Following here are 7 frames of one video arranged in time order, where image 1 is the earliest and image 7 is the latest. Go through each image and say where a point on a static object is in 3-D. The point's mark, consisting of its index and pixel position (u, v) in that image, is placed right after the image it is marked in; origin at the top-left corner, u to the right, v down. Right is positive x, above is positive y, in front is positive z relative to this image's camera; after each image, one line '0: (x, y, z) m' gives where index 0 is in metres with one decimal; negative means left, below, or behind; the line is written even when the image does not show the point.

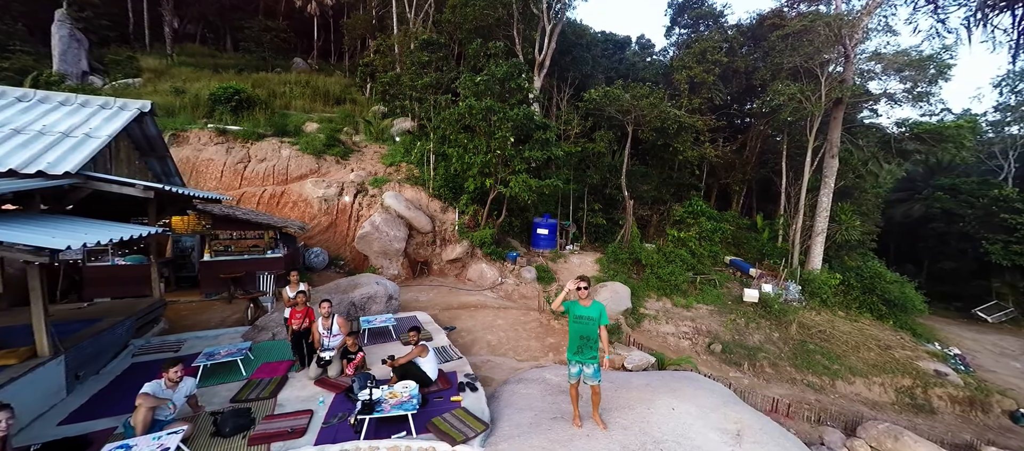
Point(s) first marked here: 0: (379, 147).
0: (-5.9, +3.7, +16.8) m
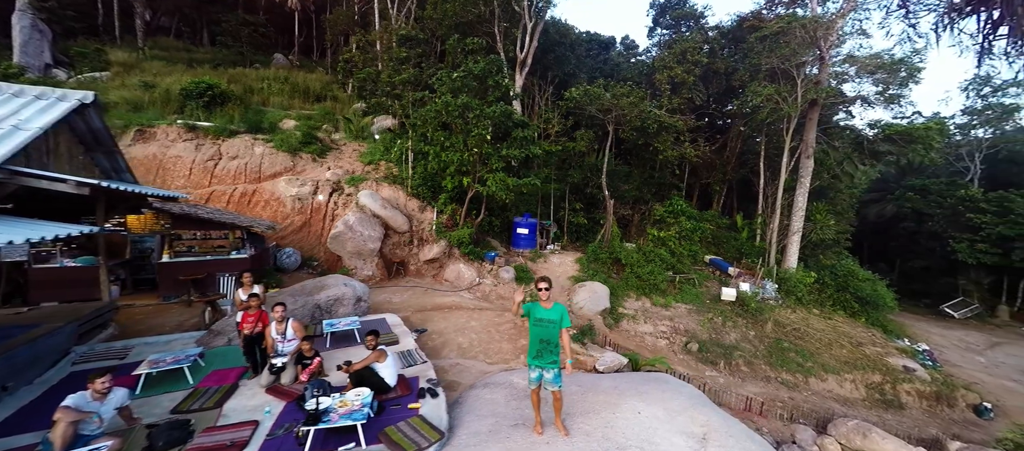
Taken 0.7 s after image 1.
0: (-6.7, +3.7, +16.4) m
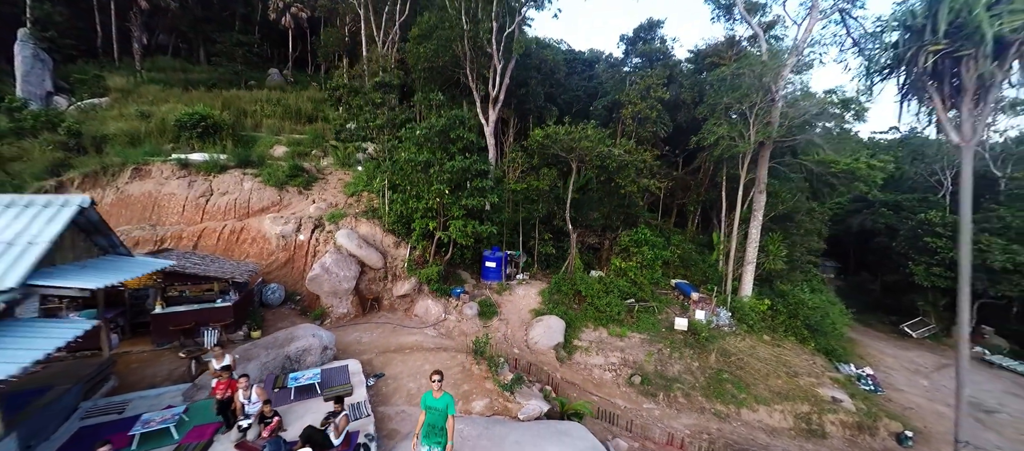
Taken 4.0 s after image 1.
0: (-7.8, +2.5, +17.4) m
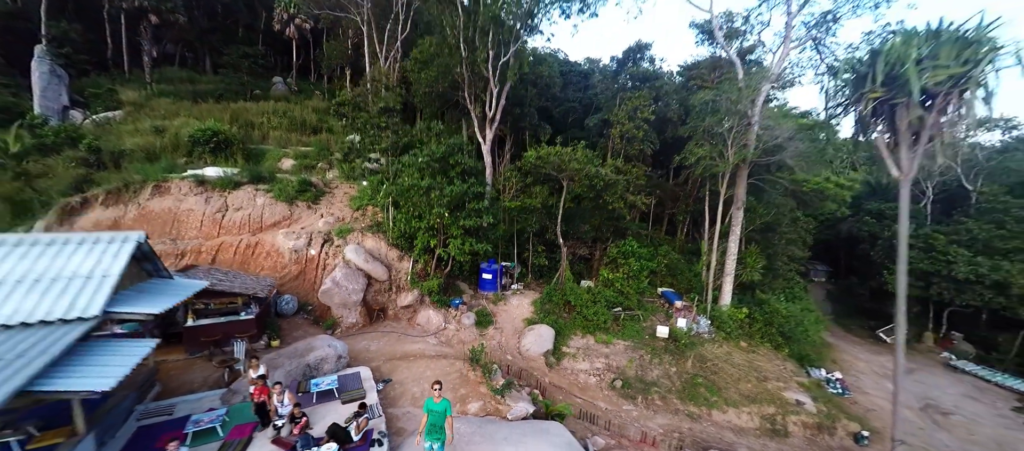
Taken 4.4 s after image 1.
0: (-8.0, +1.9, +18.4) m
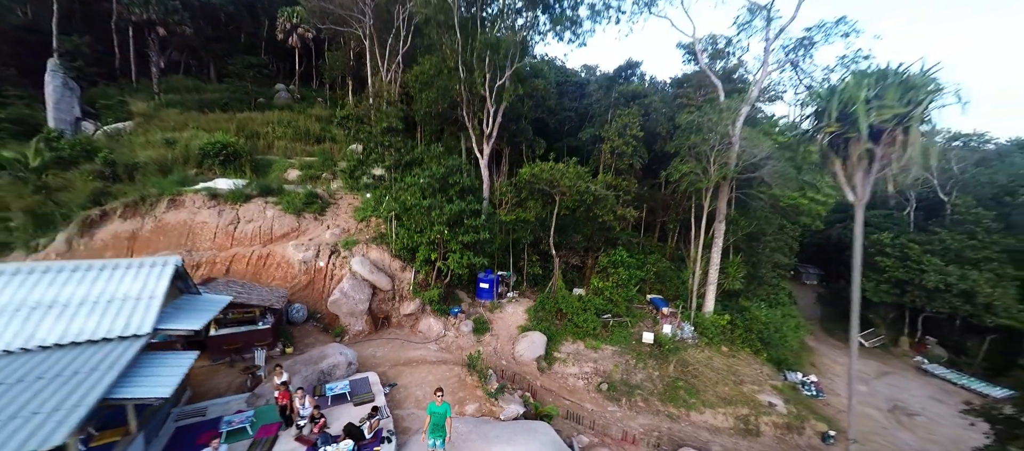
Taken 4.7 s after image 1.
0: (-8.2, +1.4, +19.4) m
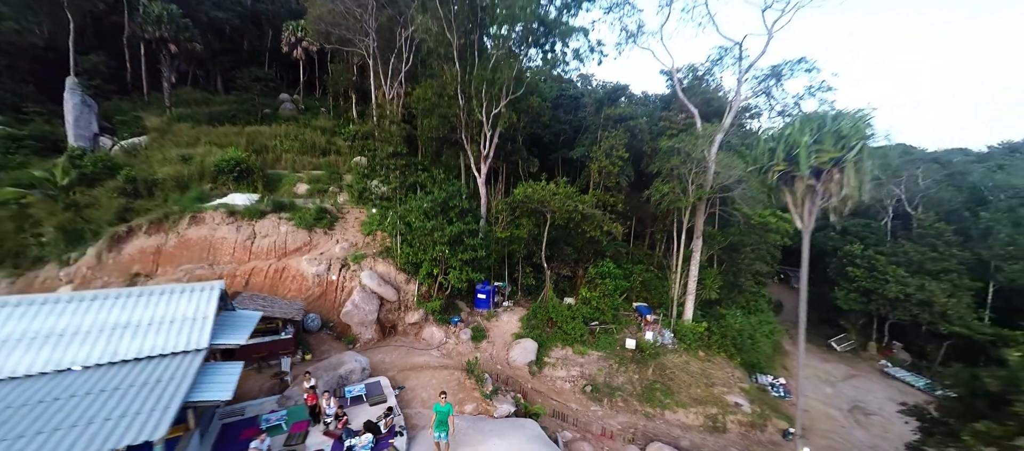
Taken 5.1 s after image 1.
0: (-8.5, +0.6, +20.9) m
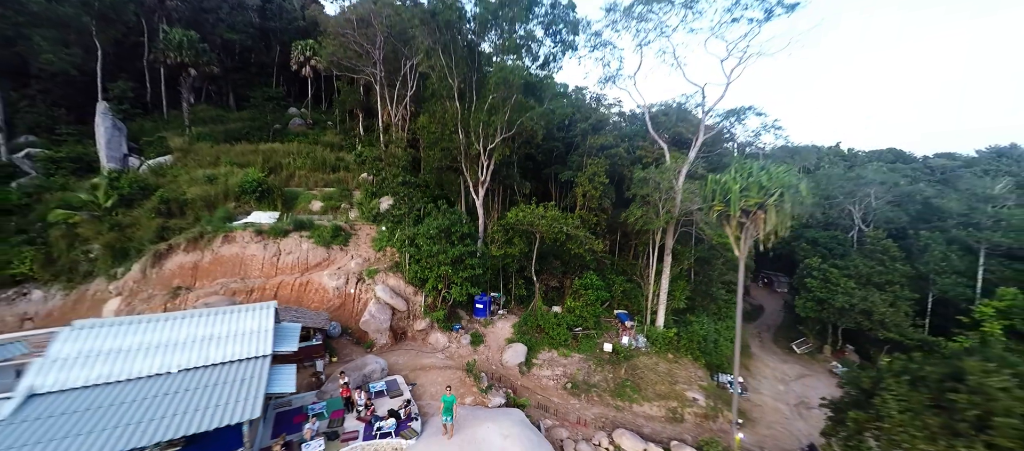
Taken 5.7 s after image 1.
0: (-8.8, -0.4, +23.5) m
